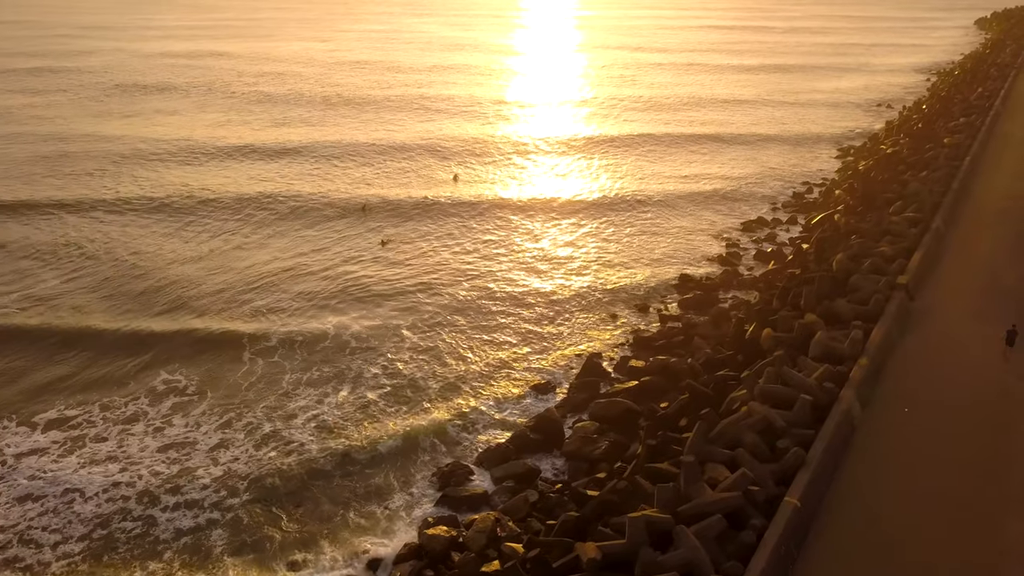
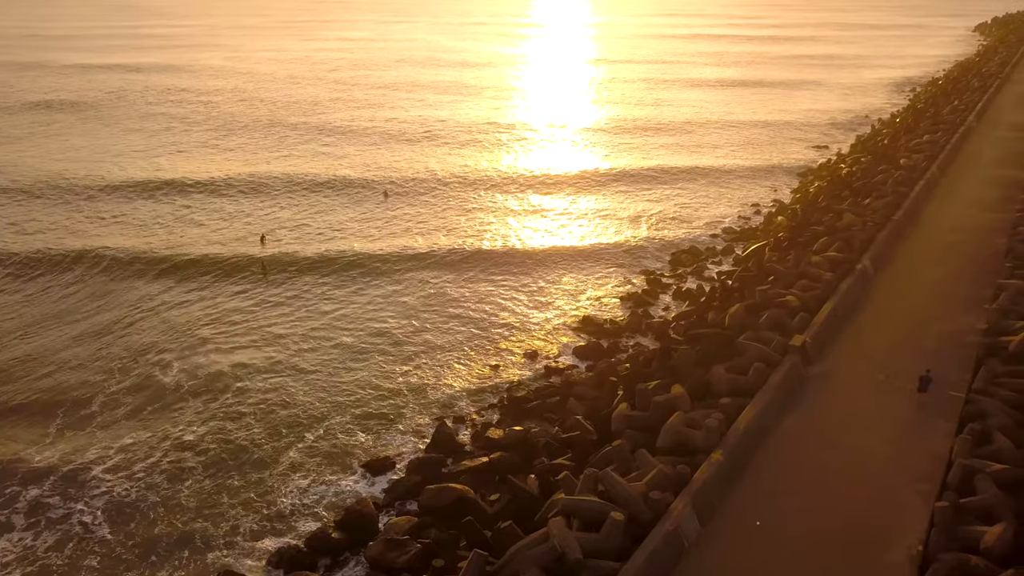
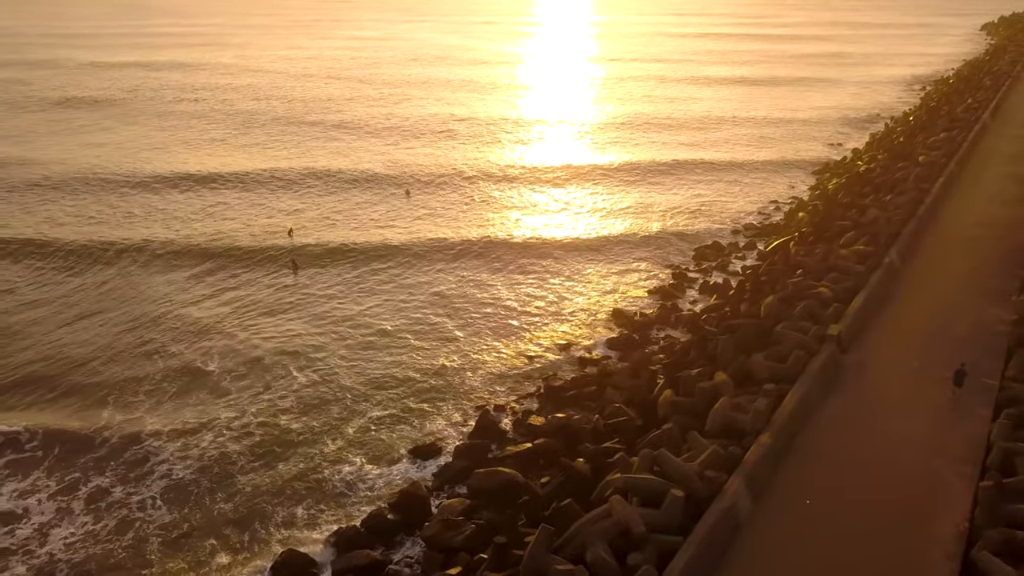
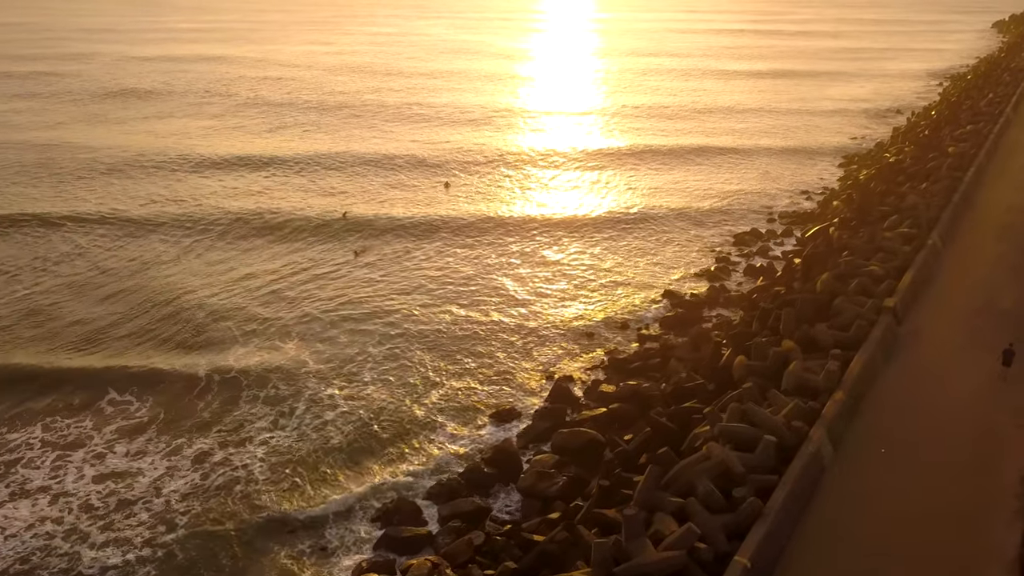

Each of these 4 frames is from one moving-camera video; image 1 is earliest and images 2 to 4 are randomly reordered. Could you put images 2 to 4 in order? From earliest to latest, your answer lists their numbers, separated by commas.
4, 3, 2
